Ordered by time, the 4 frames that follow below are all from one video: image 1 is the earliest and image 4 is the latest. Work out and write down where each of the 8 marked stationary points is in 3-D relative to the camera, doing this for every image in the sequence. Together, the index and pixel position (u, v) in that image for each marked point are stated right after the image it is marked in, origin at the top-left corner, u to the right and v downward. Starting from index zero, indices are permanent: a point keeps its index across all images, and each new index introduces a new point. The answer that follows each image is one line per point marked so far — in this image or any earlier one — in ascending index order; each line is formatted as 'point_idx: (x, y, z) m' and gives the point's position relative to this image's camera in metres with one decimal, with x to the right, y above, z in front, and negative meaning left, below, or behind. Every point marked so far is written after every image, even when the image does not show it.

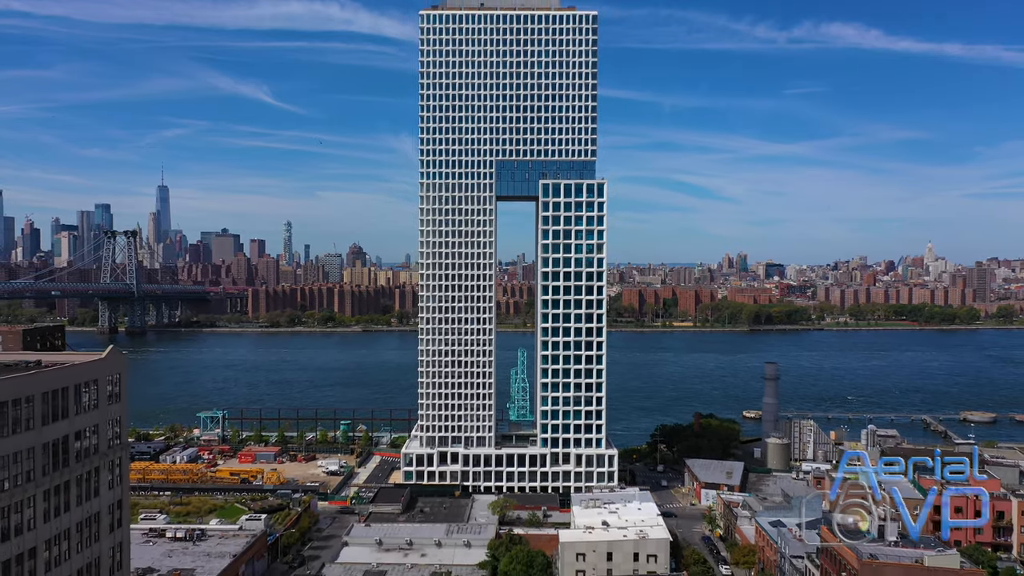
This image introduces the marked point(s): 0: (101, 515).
0: (-7.8, -4.3, +15.1) m
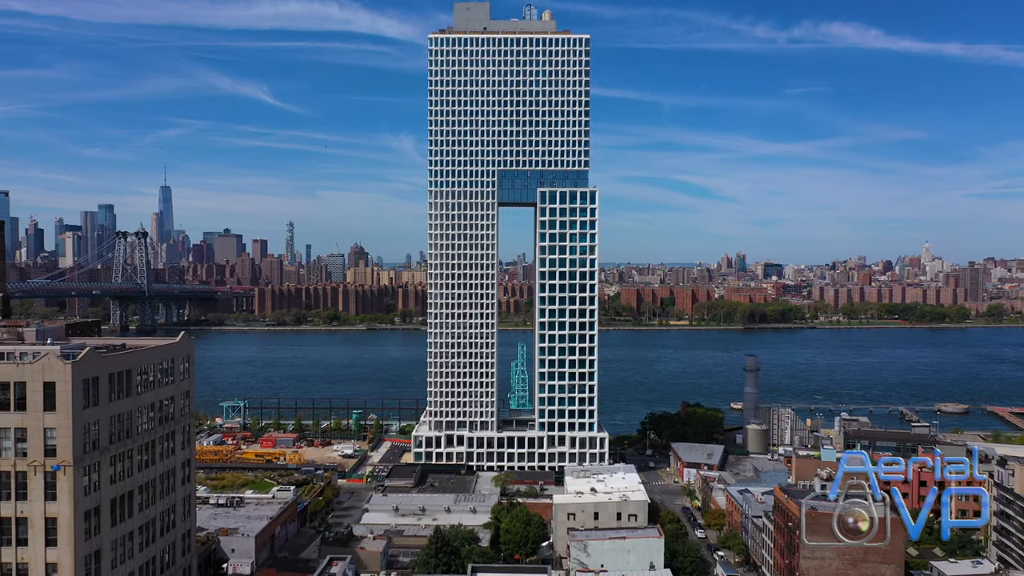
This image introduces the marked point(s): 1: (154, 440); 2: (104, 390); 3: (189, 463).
0: (-7.8, -4.2, +18.3) m
1: (-7.9, -3.3, +17.4) m
2: (-8.0, -2.0, +15.4) m
3: (-7.8, -4.2, +19.1) m
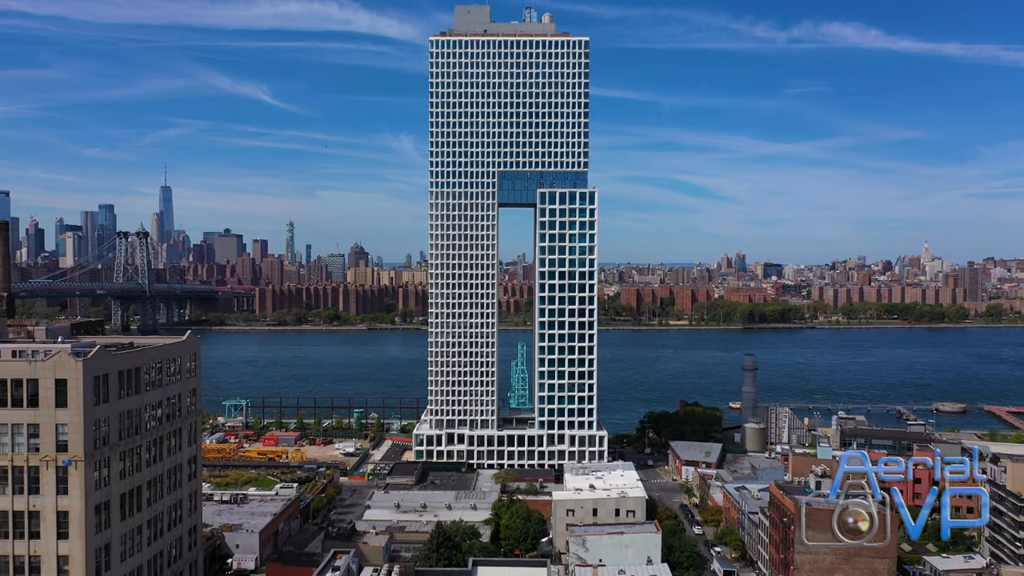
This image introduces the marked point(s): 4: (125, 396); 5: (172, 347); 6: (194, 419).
0: (-7.8, -4.2, +18.7) m
1: (-7.9, -3.3, +17.7) m
2: (-8.0, -2.0, +15.8) m
3: (-7.8, -4.2, +19.5) m
4: (-8.0, -2.2, +16.2) m
5: (-7.8, -1.4, +18.2) m
6: (-7.8, -3.2, +19.3) m
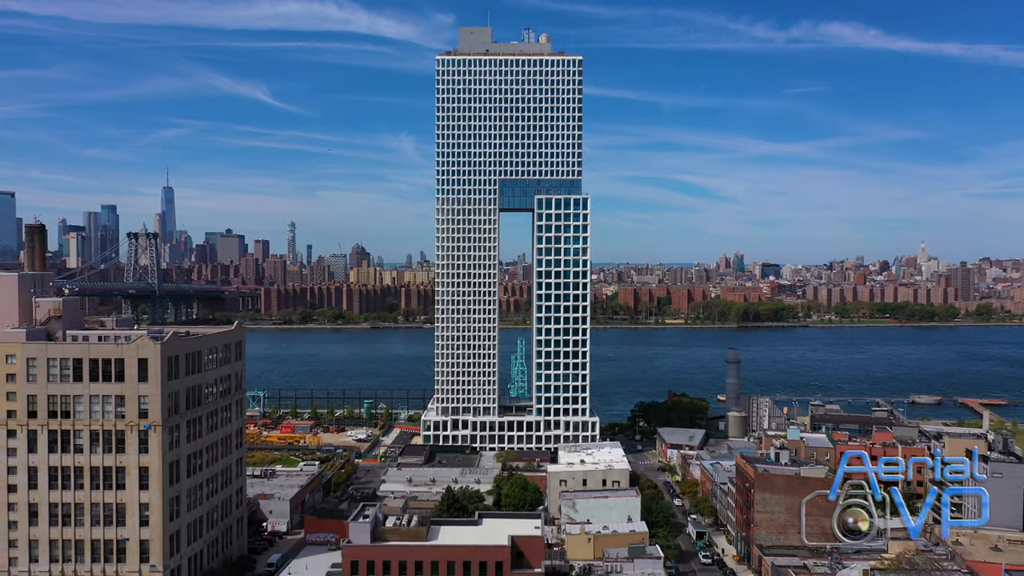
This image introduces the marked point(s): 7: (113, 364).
0: (-7.8, -4.1, +22.0) m
1: (-7.9, -3.2, +21.0) m
2: (-8.0, -1.9, +19.1) m
3: (-7.8, -4.1, +22.7) m
4: (-8.0, -2.1, +19.5) m
5: (-7.8, -1.3, +21.5) m
6: (-7.8, -3.1, +22.6) m
7: (-9.1, -1.8, +18.1) m
